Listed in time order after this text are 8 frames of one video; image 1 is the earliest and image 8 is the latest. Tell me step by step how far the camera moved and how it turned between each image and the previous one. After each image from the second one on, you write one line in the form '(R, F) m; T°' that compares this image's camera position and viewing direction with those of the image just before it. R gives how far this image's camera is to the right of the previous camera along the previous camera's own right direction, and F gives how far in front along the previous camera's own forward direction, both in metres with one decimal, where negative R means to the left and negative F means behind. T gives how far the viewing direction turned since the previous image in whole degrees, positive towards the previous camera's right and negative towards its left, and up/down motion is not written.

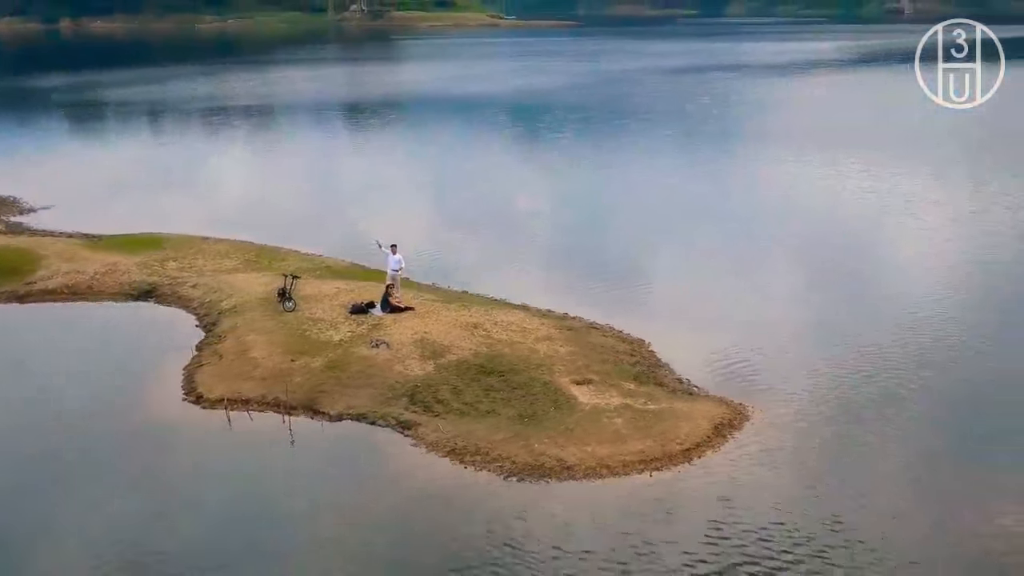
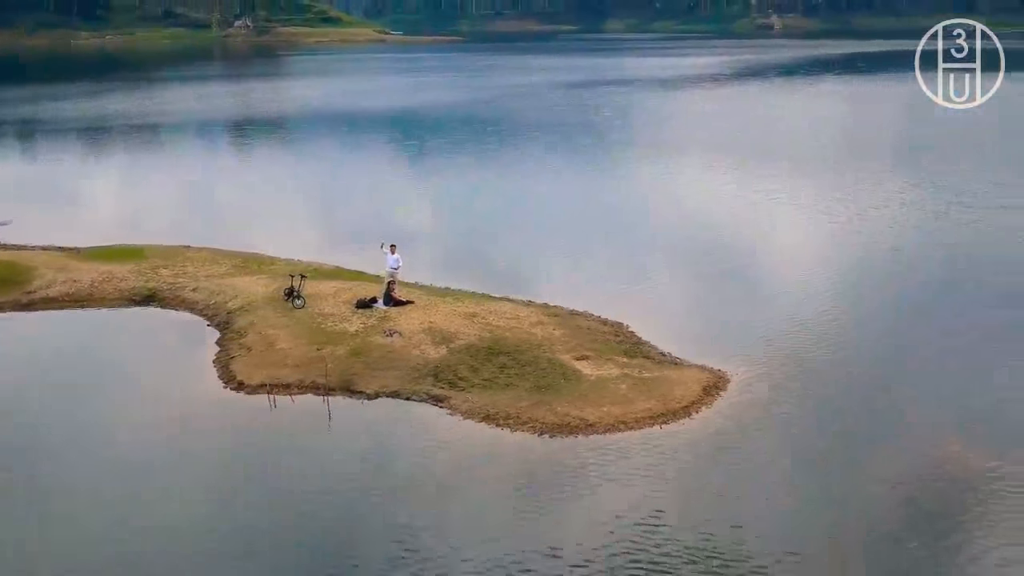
(-1.5, -1.5) m; +7°
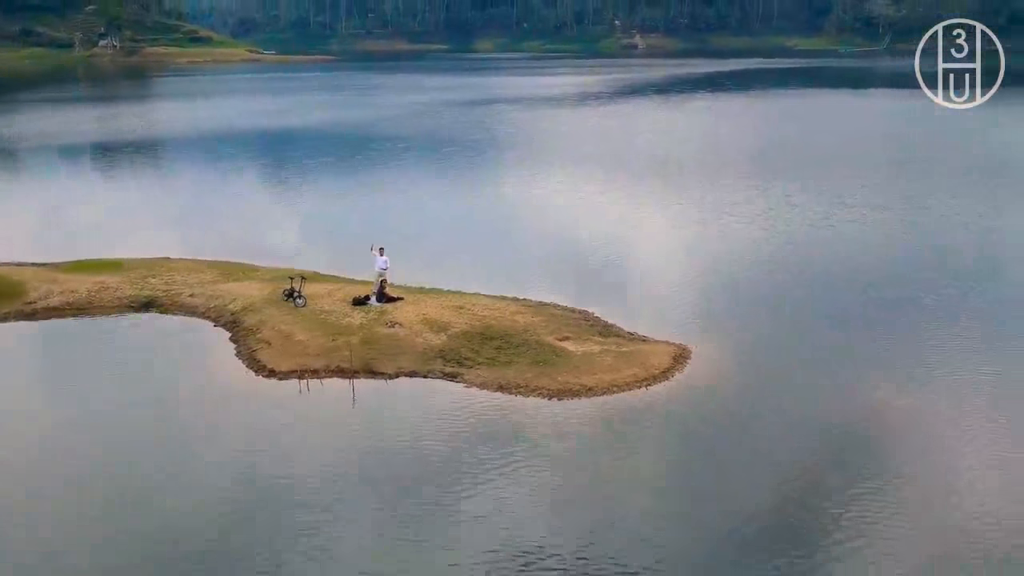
(-1.8, -1.9) m; +7°
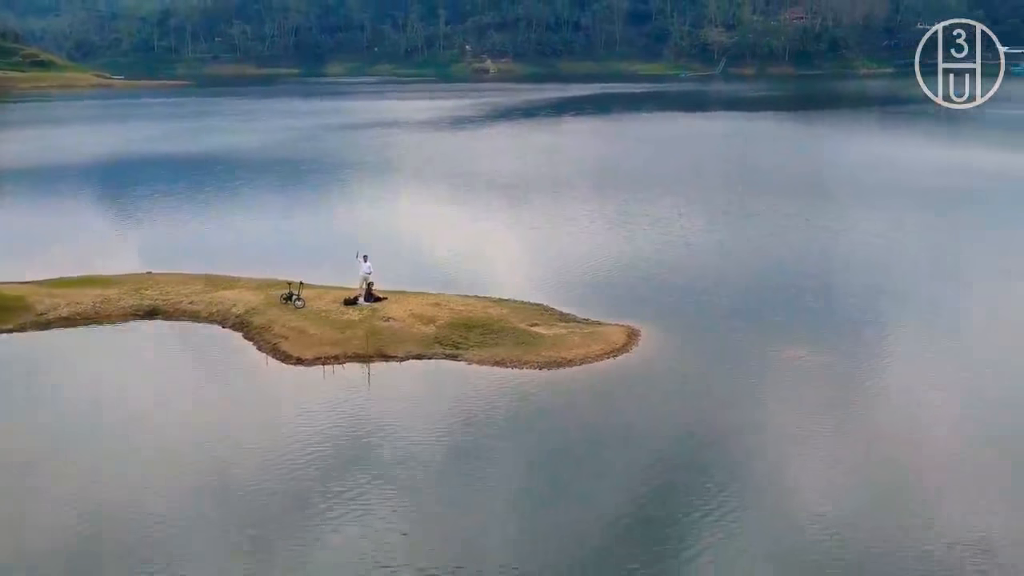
(-2.3, -2.8) m; +9°
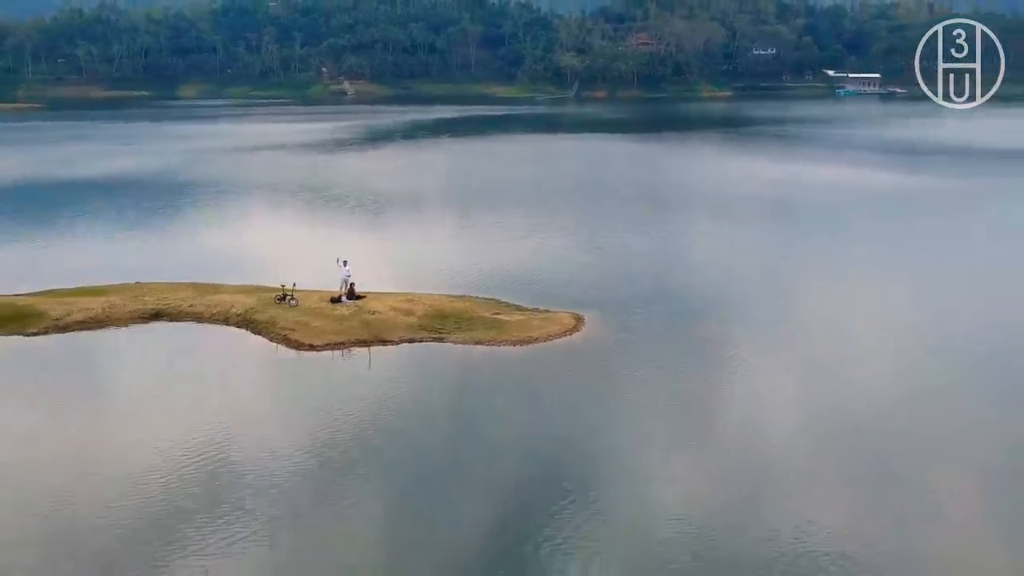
(-2.4, -3.5) m; +8°
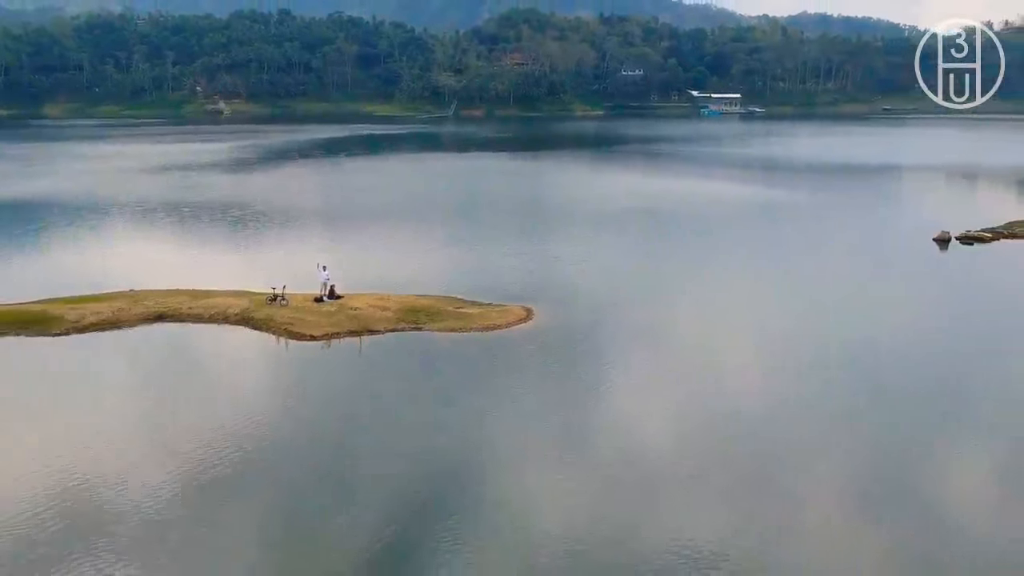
(-2.2, -3.9) m; +7°
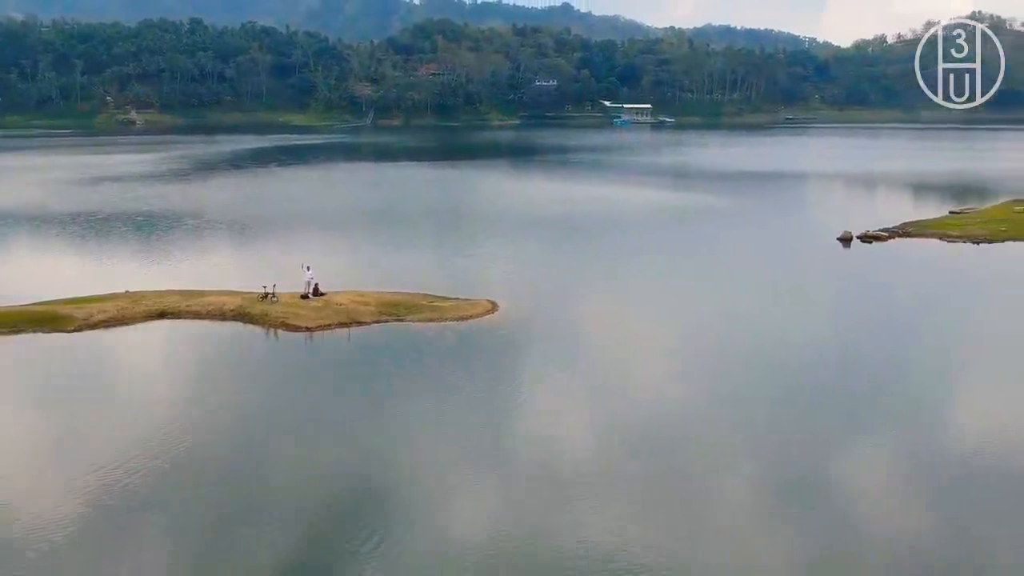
(-1.5, -3.2) m; +5°
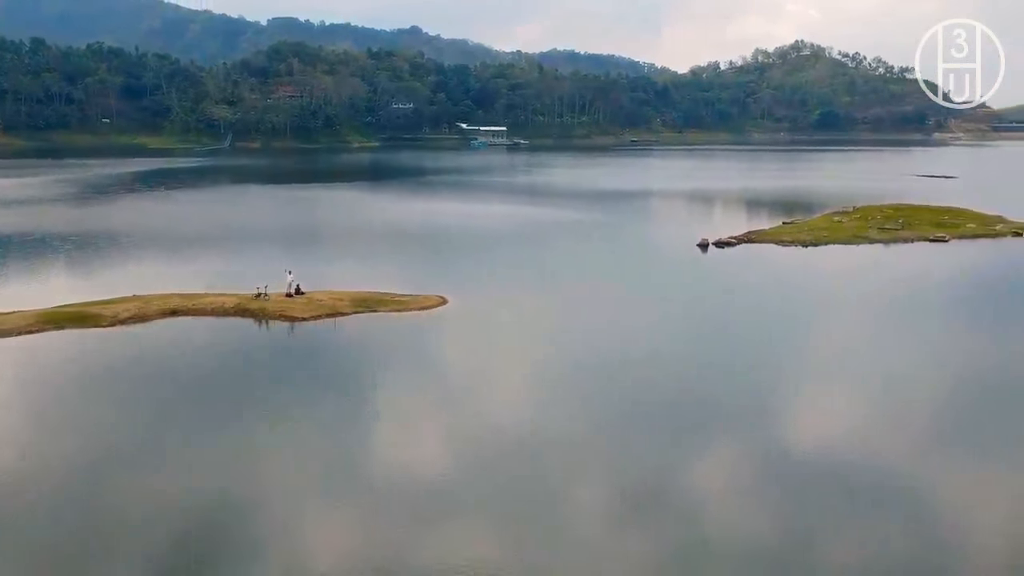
(-3.4, -6.9) m; +9°
